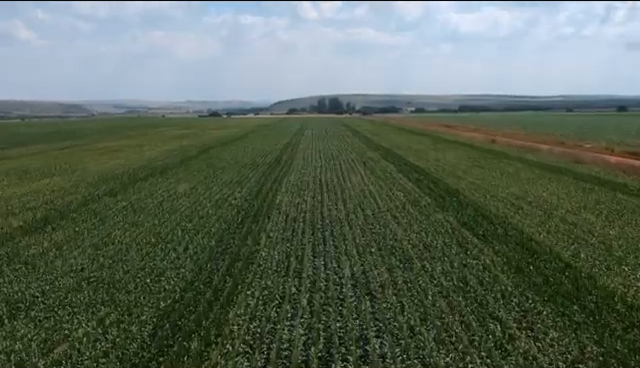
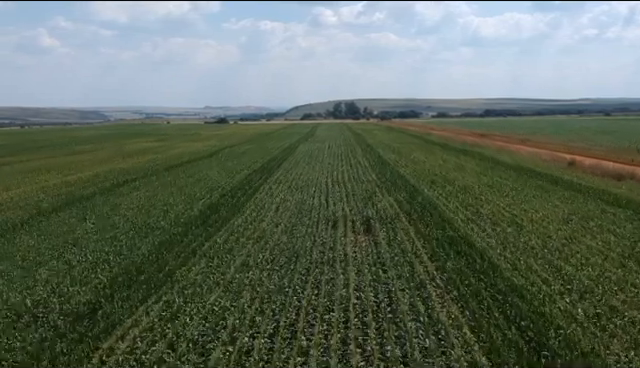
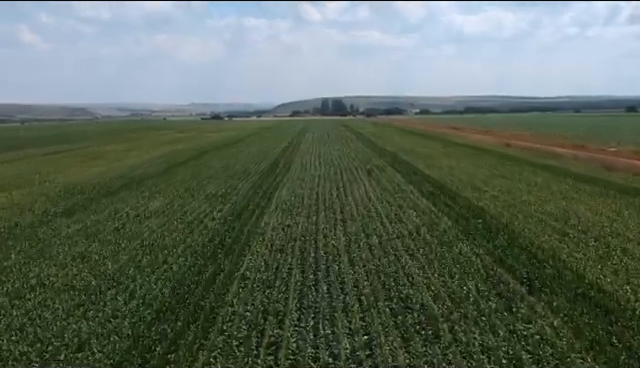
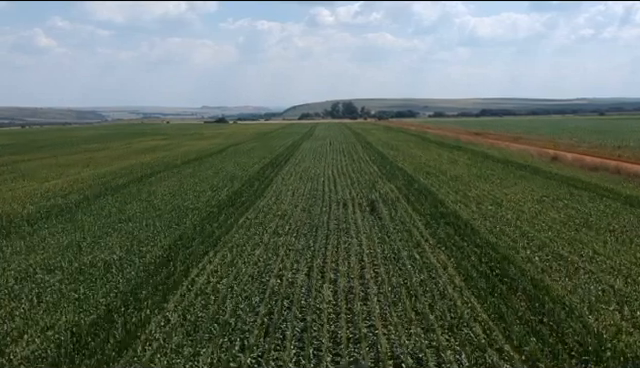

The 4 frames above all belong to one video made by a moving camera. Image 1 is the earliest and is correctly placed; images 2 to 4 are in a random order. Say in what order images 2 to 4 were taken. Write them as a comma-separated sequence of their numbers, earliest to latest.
3, 4, 2
